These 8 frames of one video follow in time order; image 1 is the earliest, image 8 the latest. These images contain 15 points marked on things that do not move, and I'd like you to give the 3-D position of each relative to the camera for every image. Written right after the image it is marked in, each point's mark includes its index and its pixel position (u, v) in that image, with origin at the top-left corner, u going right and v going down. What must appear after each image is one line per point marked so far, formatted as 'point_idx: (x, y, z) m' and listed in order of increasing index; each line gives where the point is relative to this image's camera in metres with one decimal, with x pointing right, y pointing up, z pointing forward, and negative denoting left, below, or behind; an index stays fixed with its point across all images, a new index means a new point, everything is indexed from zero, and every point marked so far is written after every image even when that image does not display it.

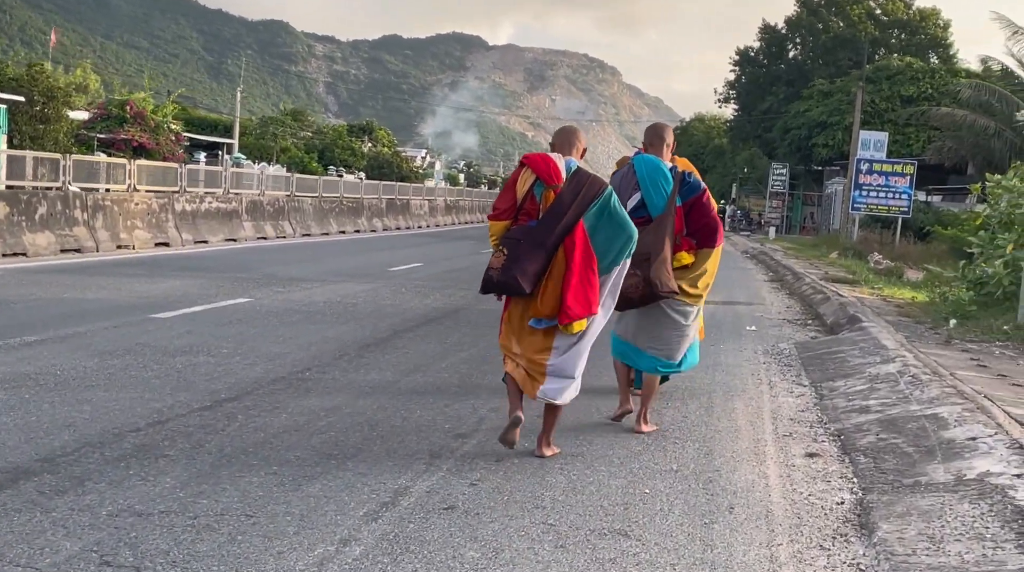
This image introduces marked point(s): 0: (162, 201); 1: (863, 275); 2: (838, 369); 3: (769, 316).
0: (-6.1, +1.5, +19.9) m
1: (+6.1, +0.2, +20.0) m
2: (+2.5, -0.6, +8.8) m
3: (+3.1, -0.4, +13.8) m
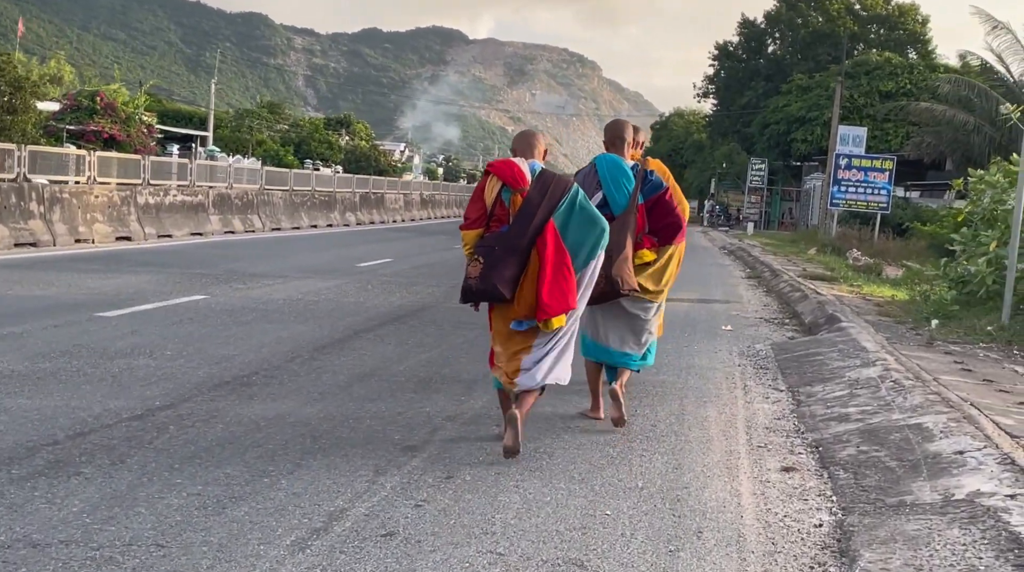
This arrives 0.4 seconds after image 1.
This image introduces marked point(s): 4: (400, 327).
0: (-6.5, +1.6, +19.3) m
1: (+5.6, +0.2, +19.6) m
2: (+2.2, -0.6, +8.4) m
3: (+2.7, -0.3, +13.4) m
4: (-1.0, -0.4, +10.5) m
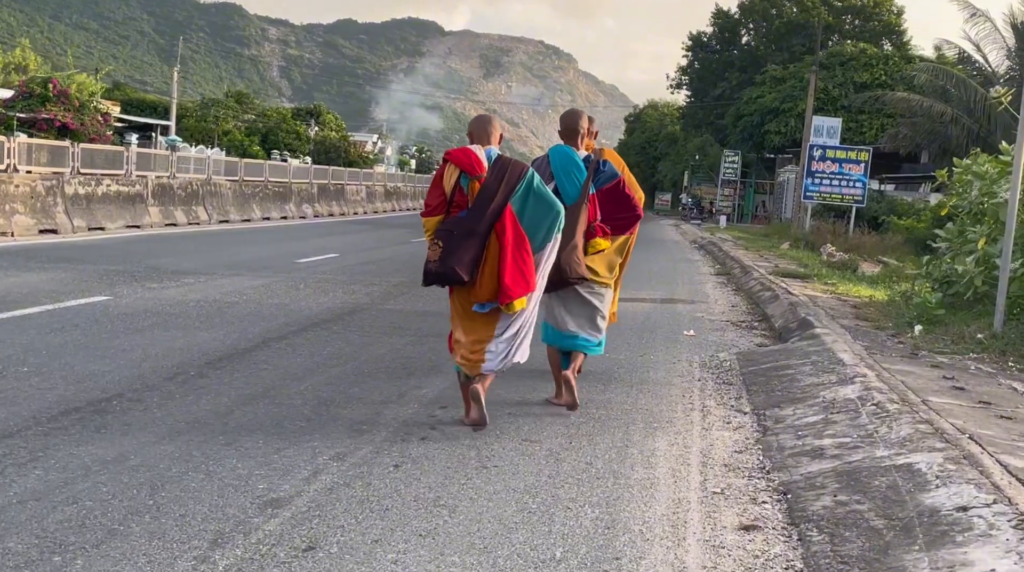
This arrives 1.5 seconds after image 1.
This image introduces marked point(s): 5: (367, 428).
0: (-7.2, +1.6, +18.0) m
1: (+4.9, +0.3, +18.6) m
2: (+1.7, -0.7, +7.3) m
3: (+2.1, -0.3, +12.3) m
4: (-1.6, -0.4, +9.3) m
5: (-0.7, -0.7, +5.9) m
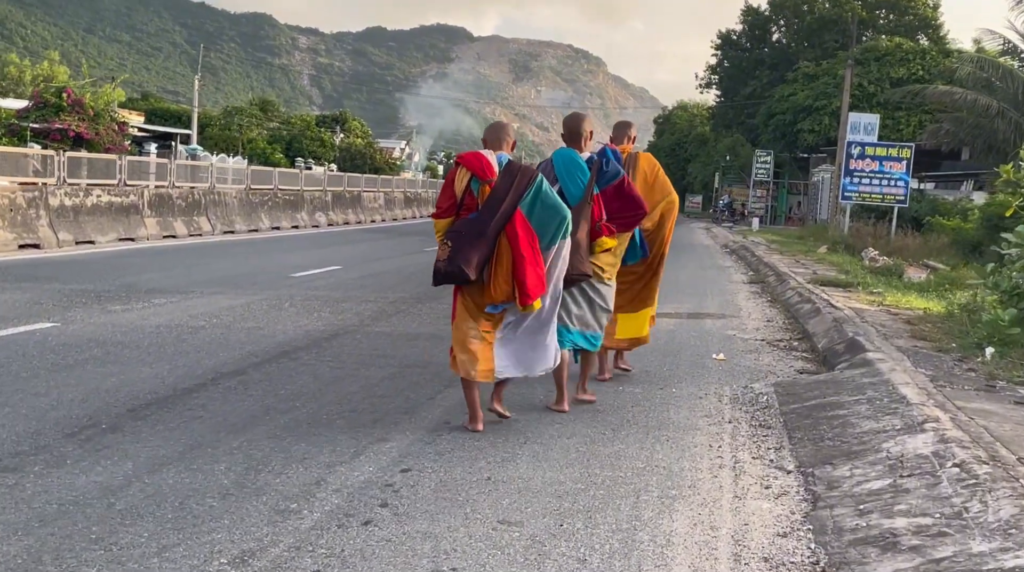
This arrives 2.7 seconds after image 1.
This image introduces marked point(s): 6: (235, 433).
0: (-7.0, +1.3, +16.8) m
1: (+5.1, +0.2, +17.1) m
2: (+1.6, -0.8, +5.8) m
3: (+2.2, -0.5, +10.8) m
4: (-1.6, -0.6, +8.0) m
5: (-0.9, -0.9, +4.6) m
6: (-1.4, -0.7, +5.9) m
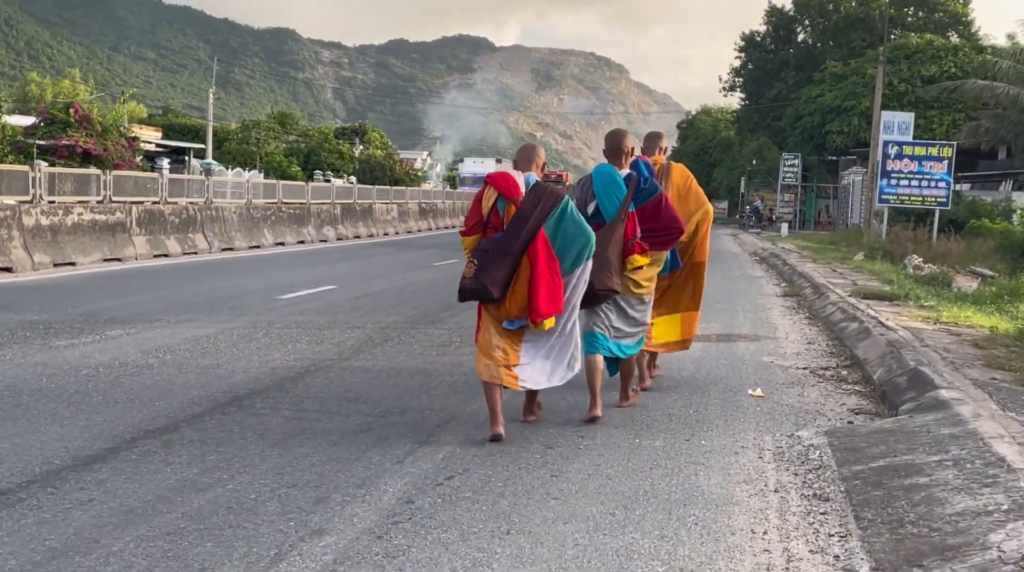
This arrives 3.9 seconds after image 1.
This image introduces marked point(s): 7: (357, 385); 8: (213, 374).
0: (-6.9, +1.0, +15.6) m
1: (+5.3, 0.0, +15.5) m
2: (+1.6, -0.9, +4.4) m
3: (+2.2, -0.6, +9.4) m
4: (-1.6, -0.8, +6.6) m
5: (-1.0, -1.0, +3.2) m
6: (-1.5, -0.9, +4.5) m
7: (-1.0, -0.7, +7.9) m
8: (-2.1, -0.6, +8.0) m
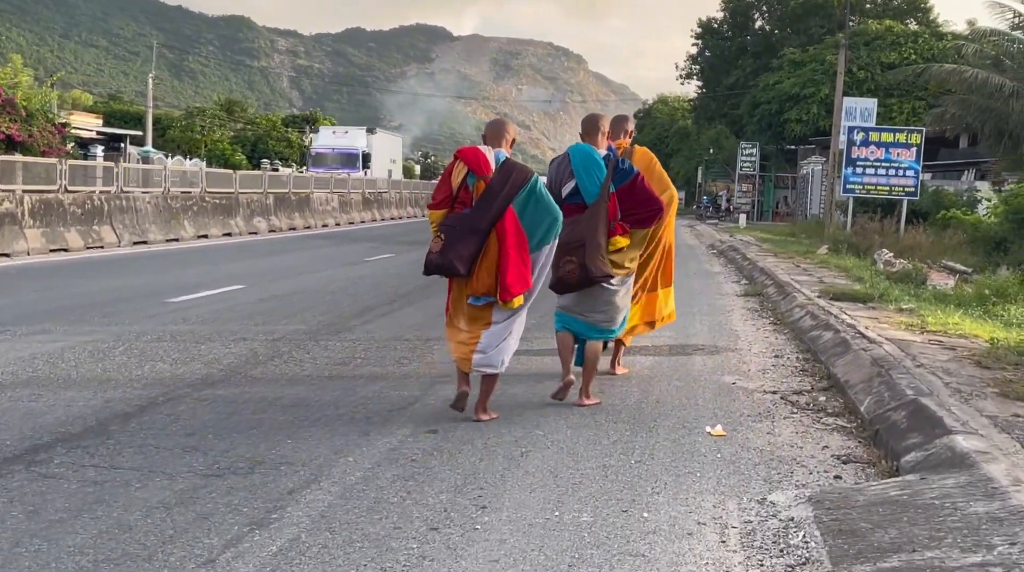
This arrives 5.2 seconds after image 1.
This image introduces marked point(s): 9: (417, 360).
0: (-7.7, +1.0, +13.6) m
1: (+4.4, 0.0, +14.0) m
2: (+1.1, -1.0, +2.8) m
3: (+1.6, -0.7, +7.8) m
4: (-2.1, -0.8, +4.9) m
5: (-1.4, -1.1, +1.5) m
6: (-1.9, -1.0, +2.8) m
7: (-1.6, -0.7, +6.2) m
8: (-2.6, -0.7, +6.2) m
9: (-0.7, -0.6, +8.7) m
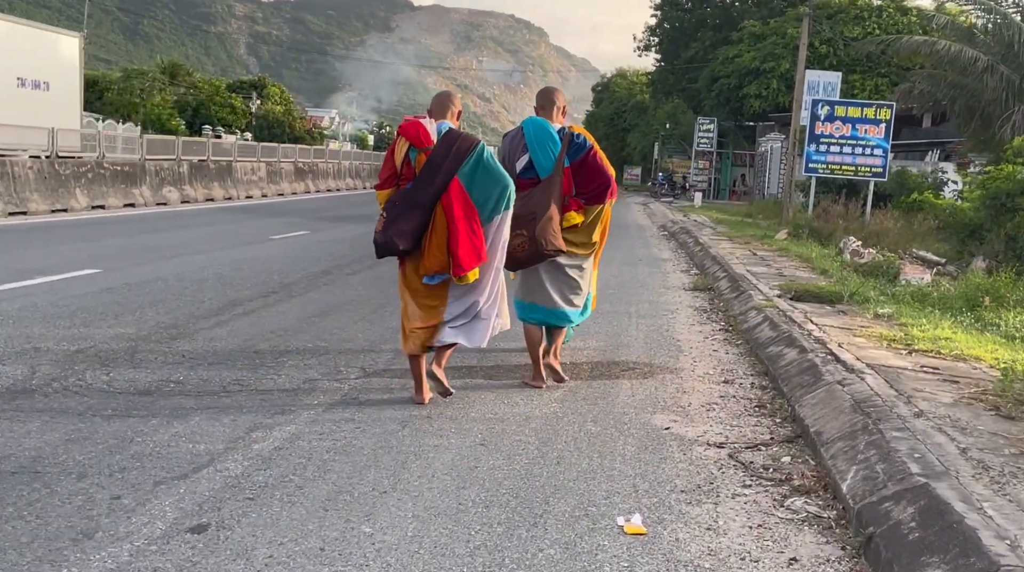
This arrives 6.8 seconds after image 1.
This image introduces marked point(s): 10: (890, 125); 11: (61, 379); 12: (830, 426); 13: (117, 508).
0: (-8.6, +1.2, +11.2) m
1: (+3.5, +0.1, +12.1) m
2: (+0.6, -1.2, +0.7) m
3: (+0.9, -0.7, +5.7) m
4: (-2.8, -0.9, +2.7) m
5: (-1.9, -1.3, -0.6) m
6: (-2.5, -1.1, +0.6) m
7: (-2.3, -0.8, +4.0) m
8: (-3.3, -0.7, +4.0) m
9: (-1.5, -0.6, +6.5) m
10: (+6.5, +2.8, +19.8) m
11: (-2.5, -0.5, +6.4) m
12: (+1.5, -0.6, +5.5) m
13: (-1.4, -0.8, +4.2) m
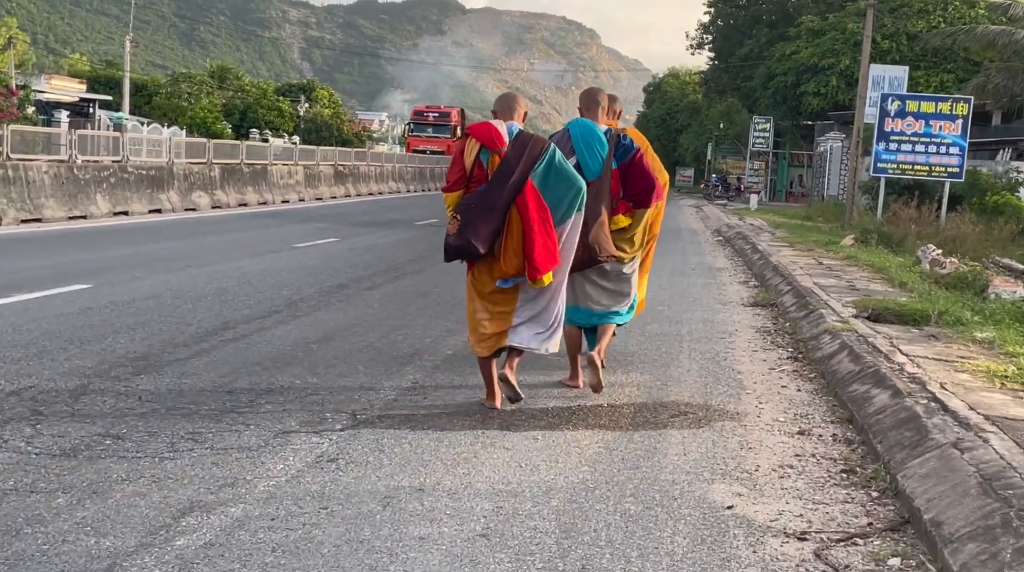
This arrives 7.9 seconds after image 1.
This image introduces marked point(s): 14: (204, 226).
0: (-8.3, +1.0, +10.3) m
1: (+3.8, -0.1, +10.6) m
2: (+0.4, -1.3, -0.6) m
3: (+0.9, -0.9, +4.3) m
4: (-2.8, -1.0, +1.5) m
5: (-2.1, -1.4, -1.9) m
6: (-2.6, -1.3, -0.6) m
7: (-2.3, -0.9, +2.8) m
8: (-3.3, -0.9, +2.9) m
9: (-1.4, -0.7, +5.3) m
10: (+7.2, +2.6, +18.2) m
11: (-2.4, -0.7, +5.2) m
12: (+1.6, -0.8, +4.1) m
13: (-1.4, -1.0, +2.9) m
14: (-5.2, +1.0, +19.8) m
